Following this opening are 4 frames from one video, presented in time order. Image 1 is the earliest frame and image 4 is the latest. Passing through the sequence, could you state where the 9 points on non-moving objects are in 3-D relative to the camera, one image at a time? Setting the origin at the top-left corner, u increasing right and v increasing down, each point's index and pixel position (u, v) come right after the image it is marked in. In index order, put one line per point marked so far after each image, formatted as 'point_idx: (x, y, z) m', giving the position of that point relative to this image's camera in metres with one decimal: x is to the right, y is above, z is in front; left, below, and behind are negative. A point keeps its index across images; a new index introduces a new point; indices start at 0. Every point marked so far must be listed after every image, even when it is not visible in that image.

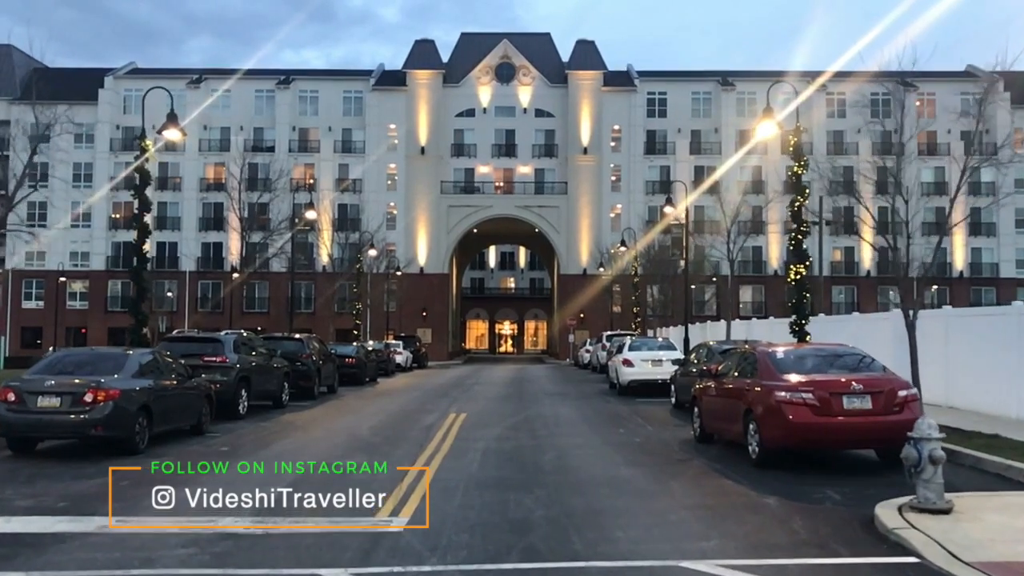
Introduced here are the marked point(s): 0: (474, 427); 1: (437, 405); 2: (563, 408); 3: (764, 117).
0: (-0.6, -2.1, +14.2) m
1: (-1.5, -2.4, +18.9) m
2: (+1.0, -2.2, +17.3) m
3: (+4.6, +3.2, +17.2) m
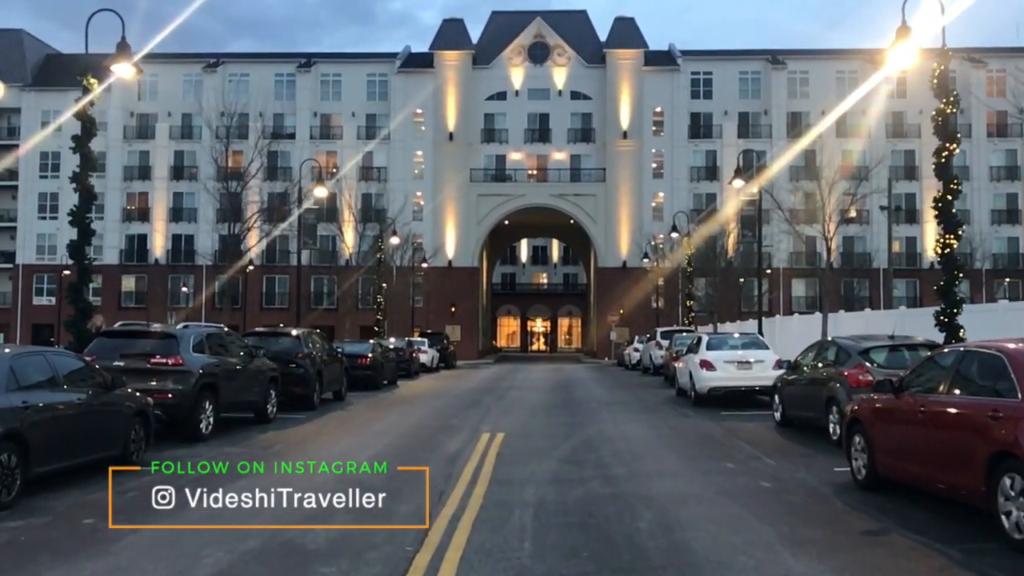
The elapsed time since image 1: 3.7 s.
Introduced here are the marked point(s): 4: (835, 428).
0: (+0.1, -1.9, +10.1) m
1: (-0.7, -2.1, +14.8) m
2: (+1.7, -1.9, +13.2) m
3: (+5.3, +3.5, +12.9) m
4: (+3.8, -1.6, +10.8) m
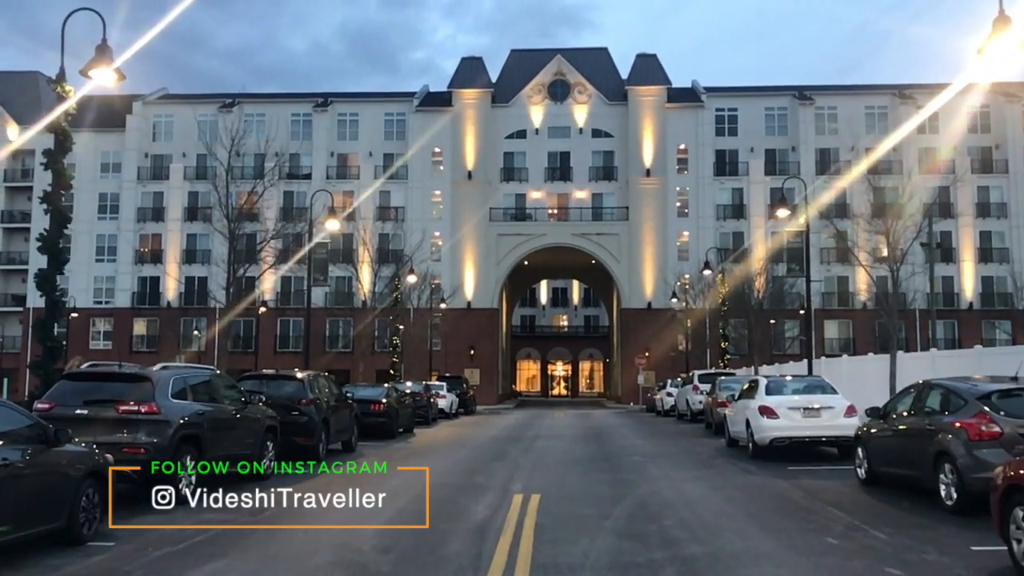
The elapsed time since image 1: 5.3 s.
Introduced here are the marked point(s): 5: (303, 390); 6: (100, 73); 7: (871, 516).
0: (+0.4, -2.1, +8.2) m
1: (-0.3, -2.6, +12.9) m
2: (+2.1, -2.3, +11.2) m
3: (+5.7, +3.1, +11.1) m
4: (+4.1, -1.9, +8.8) m
5: (-3.2, -1.6, +14.5) m
6: (-5.2, +2.7, +11.8) m
7: (+3.3, -2.1, +8.6) m
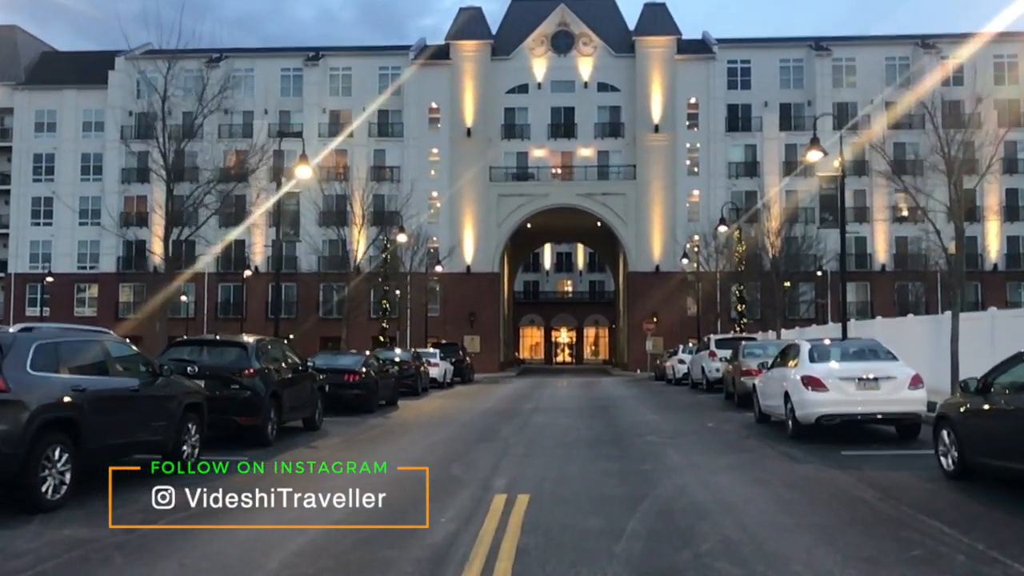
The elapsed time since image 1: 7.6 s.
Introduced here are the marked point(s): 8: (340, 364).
0: (+0.2, -1.7, +5.6) m
1: (-0.4, -1.9, +10.4) m
2: (+2.0, -1.7, +8.7) m
3: (+5.6, +3.7, +8.3) m
4: (+4.0, -1.4, +6.3) m
5: (-3.4, -0.9, +12.0) m
6: (-5.4, +3.3, +9.1) m
7: (+3.1, -1.6, +6.1) m
8: (-3.3, -1.4, +17.9) m
